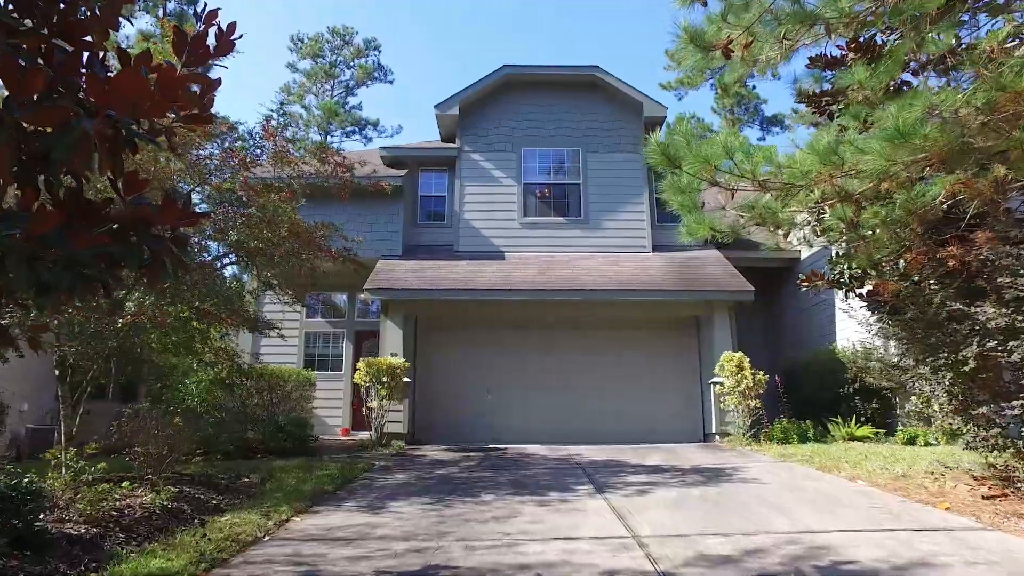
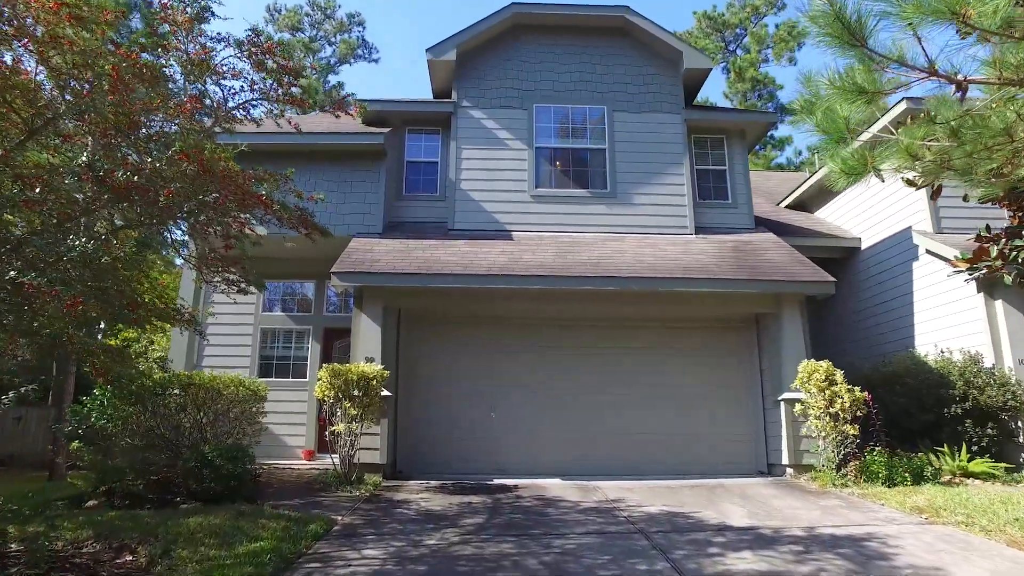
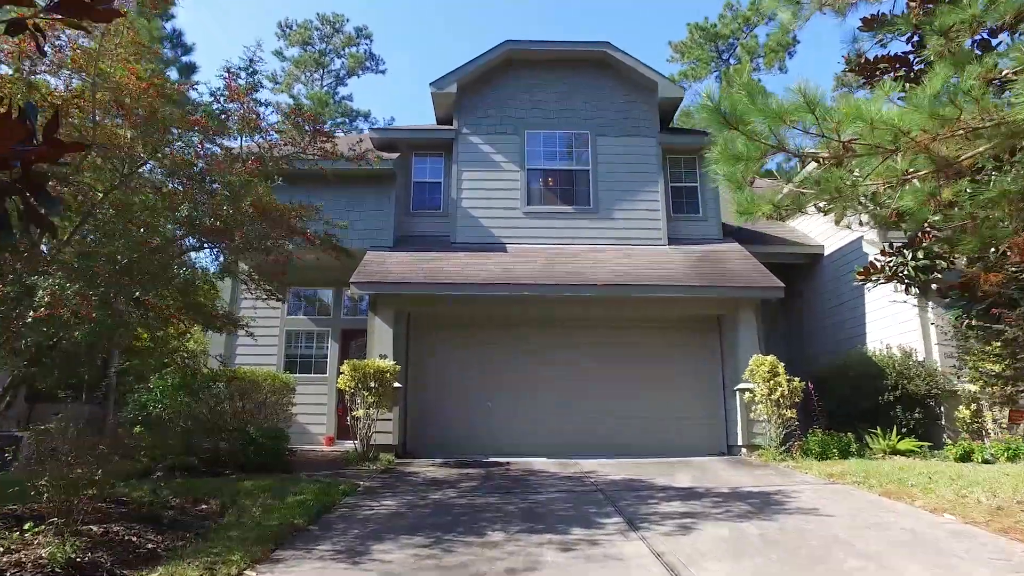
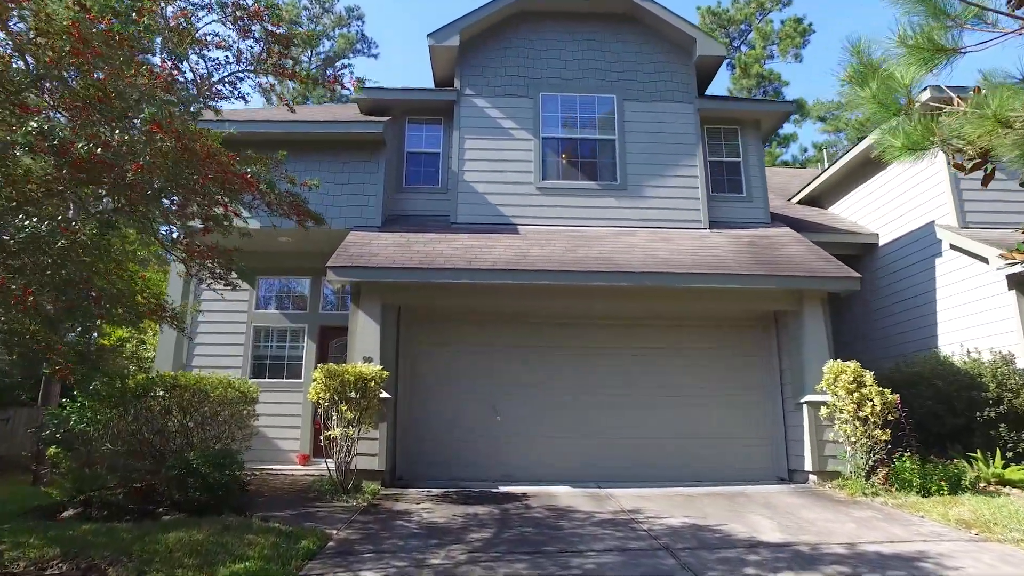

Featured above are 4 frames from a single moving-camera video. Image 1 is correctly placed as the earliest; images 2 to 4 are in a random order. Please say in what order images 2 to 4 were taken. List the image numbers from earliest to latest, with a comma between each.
3, 2, 4
